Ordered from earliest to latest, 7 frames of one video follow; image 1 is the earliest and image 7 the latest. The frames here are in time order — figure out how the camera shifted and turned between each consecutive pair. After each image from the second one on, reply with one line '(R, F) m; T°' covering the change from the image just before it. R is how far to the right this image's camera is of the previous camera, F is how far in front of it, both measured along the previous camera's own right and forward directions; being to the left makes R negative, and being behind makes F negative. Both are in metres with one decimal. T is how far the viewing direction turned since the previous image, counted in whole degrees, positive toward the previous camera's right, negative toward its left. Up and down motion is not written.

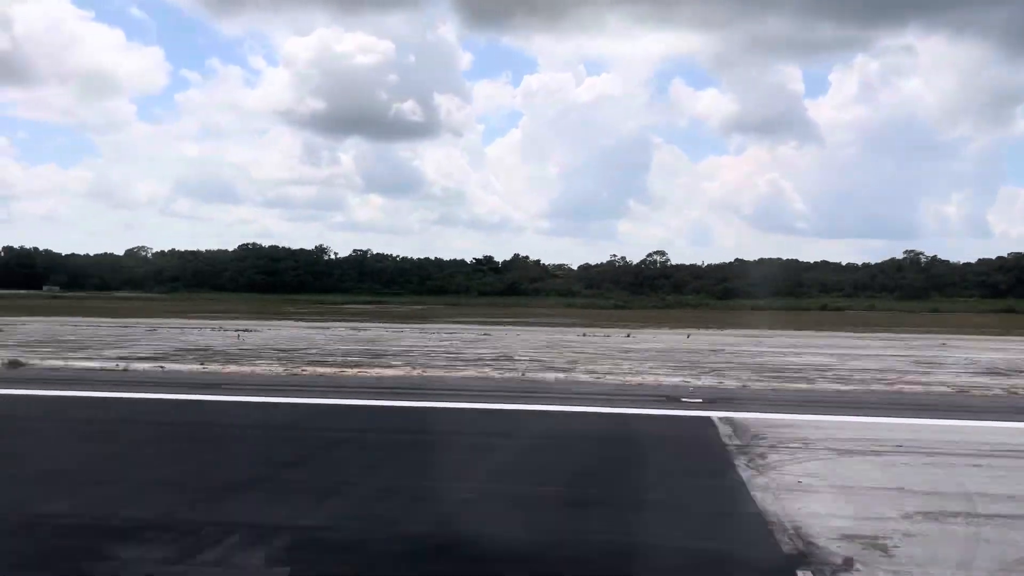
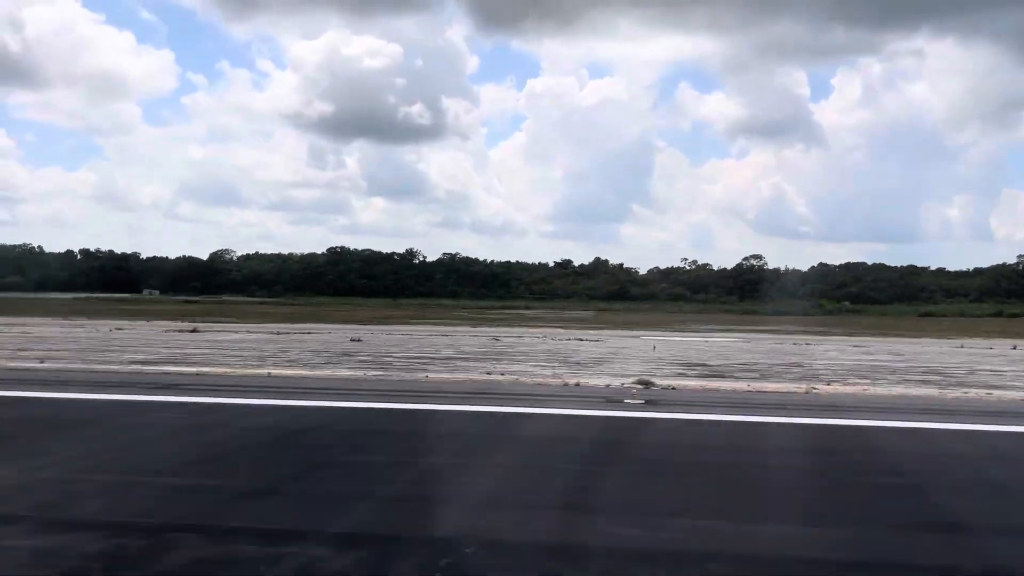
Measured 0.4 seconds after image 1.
(-4.7, +0.5) m; 0°
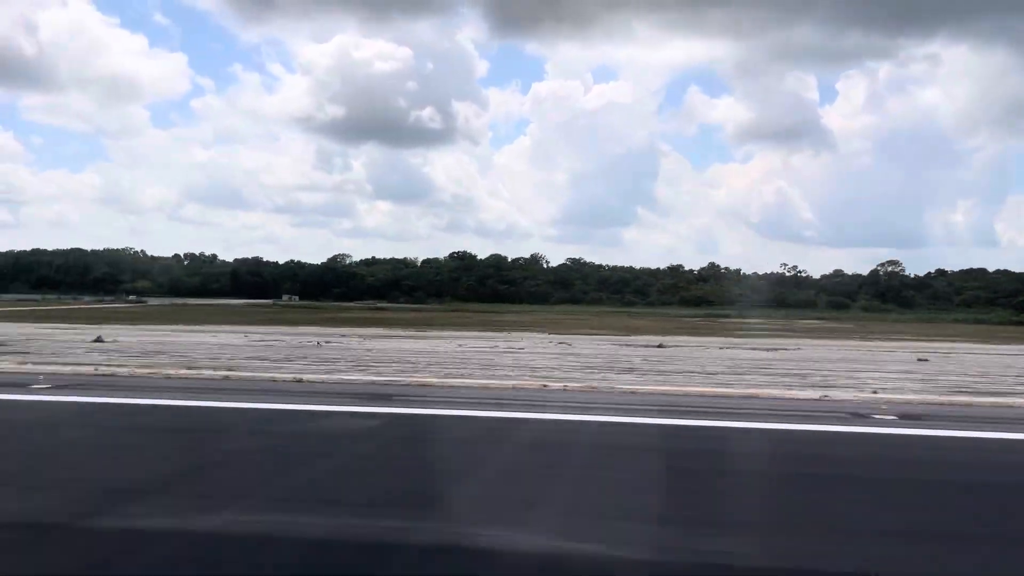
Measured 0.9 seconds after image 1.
(-6.3, +0.8) m; 0°
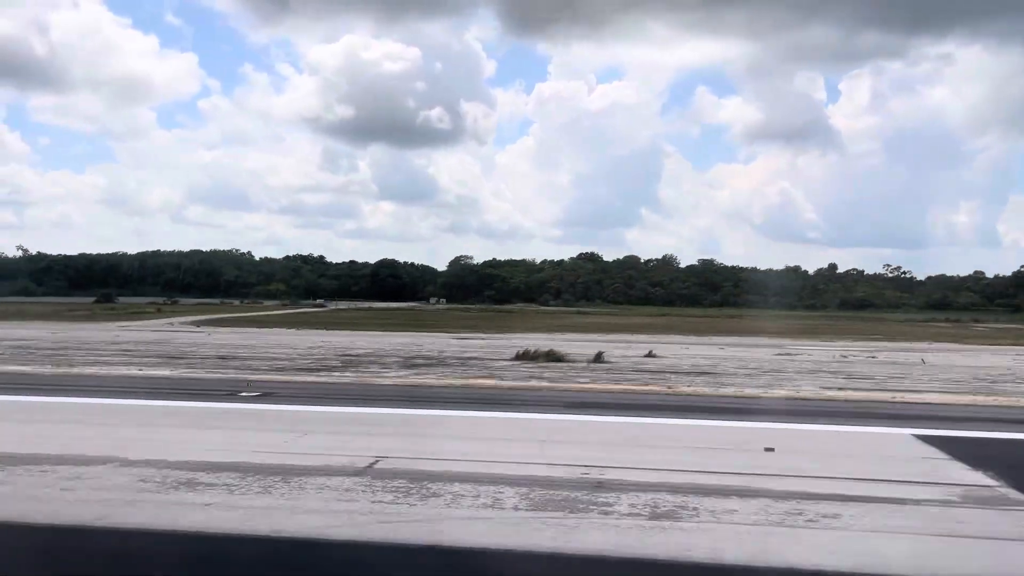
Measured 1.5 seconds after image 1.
(-6.4, +0.8) m; 0°
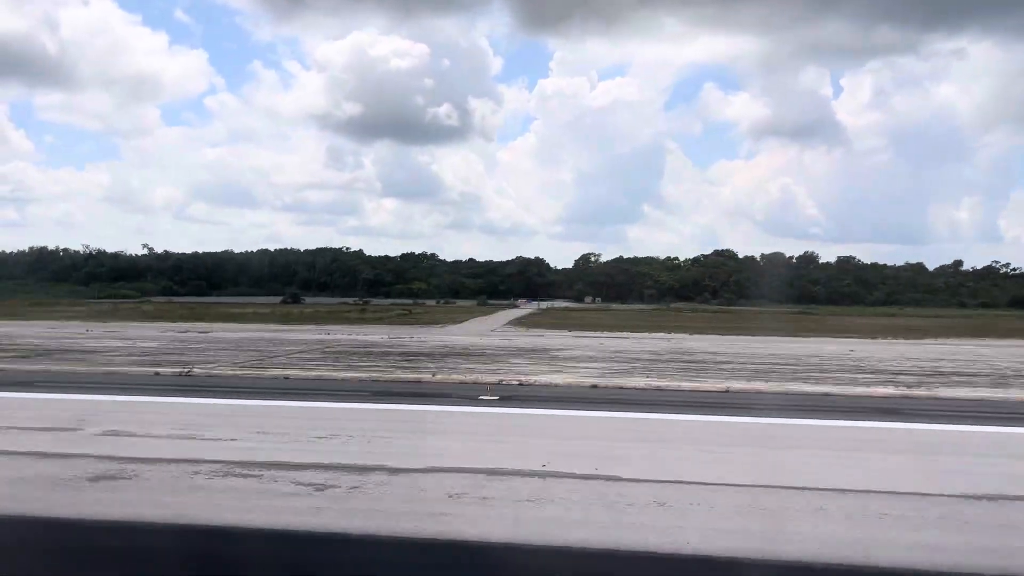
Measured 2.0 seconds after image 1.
(-6.5, +0.8) m; 0°
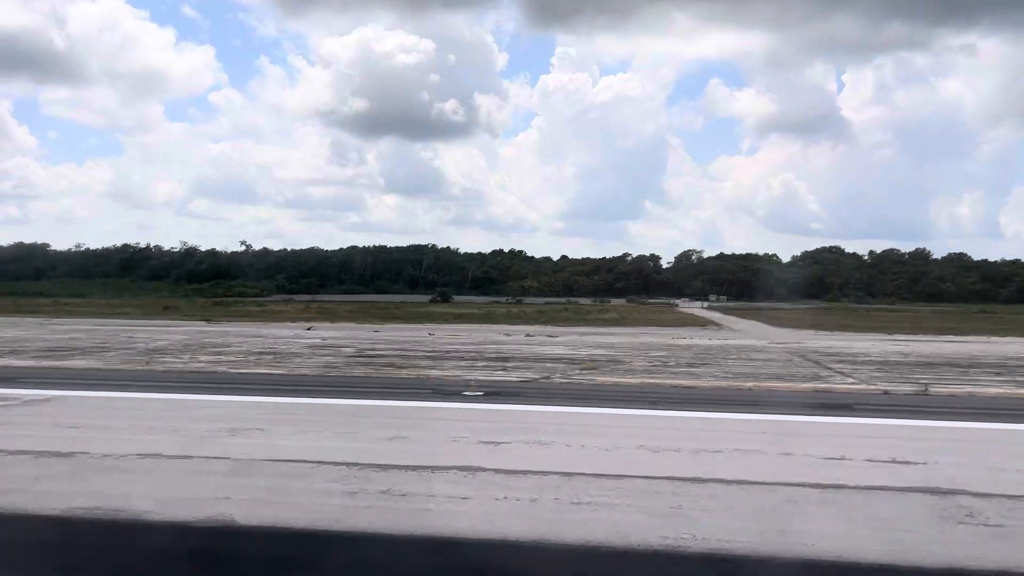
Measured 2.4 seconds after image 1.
(-5.0, +0.6) m; 0°
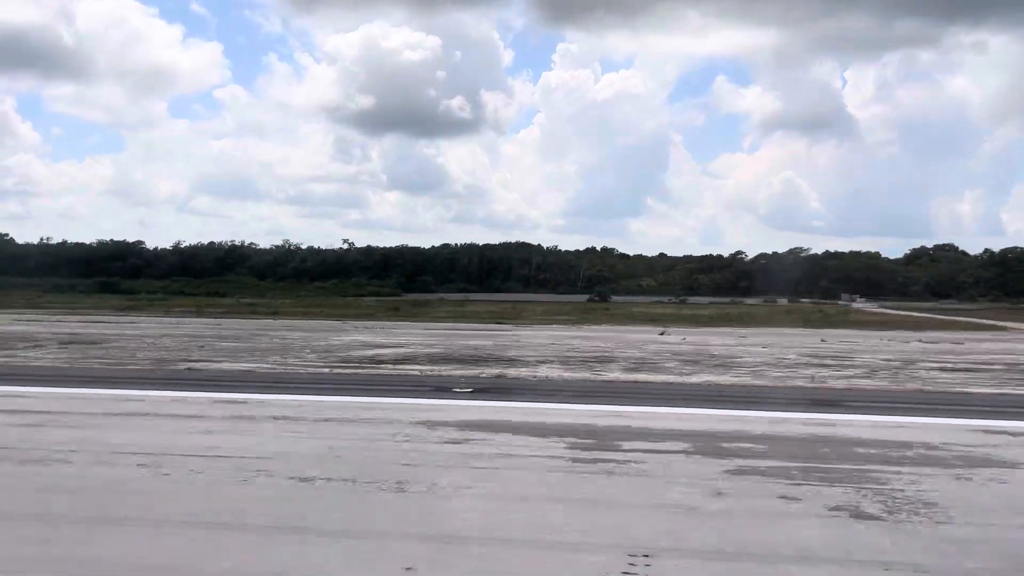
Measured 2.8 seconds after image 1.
(-5.0, +0.6) m; 0°
